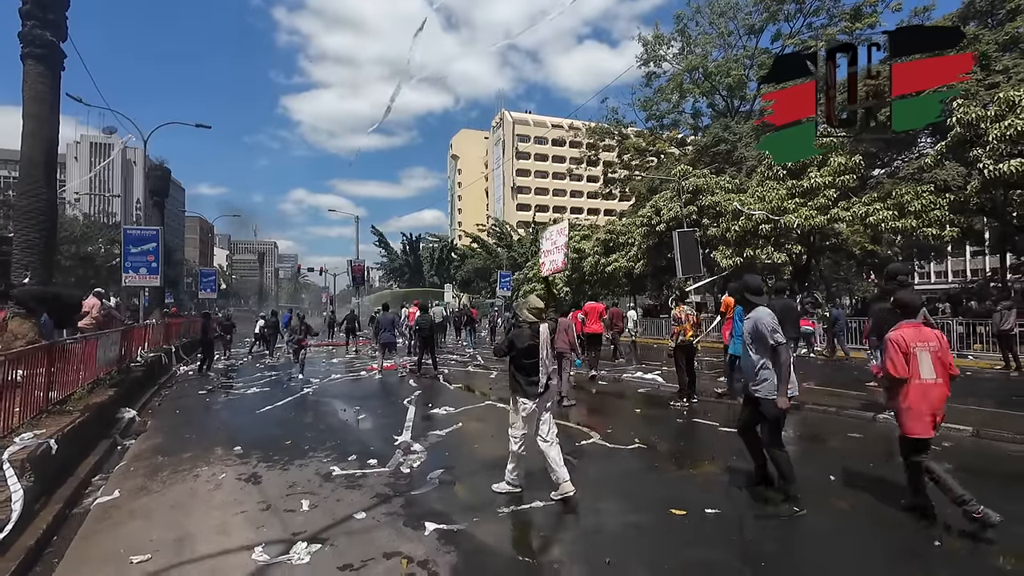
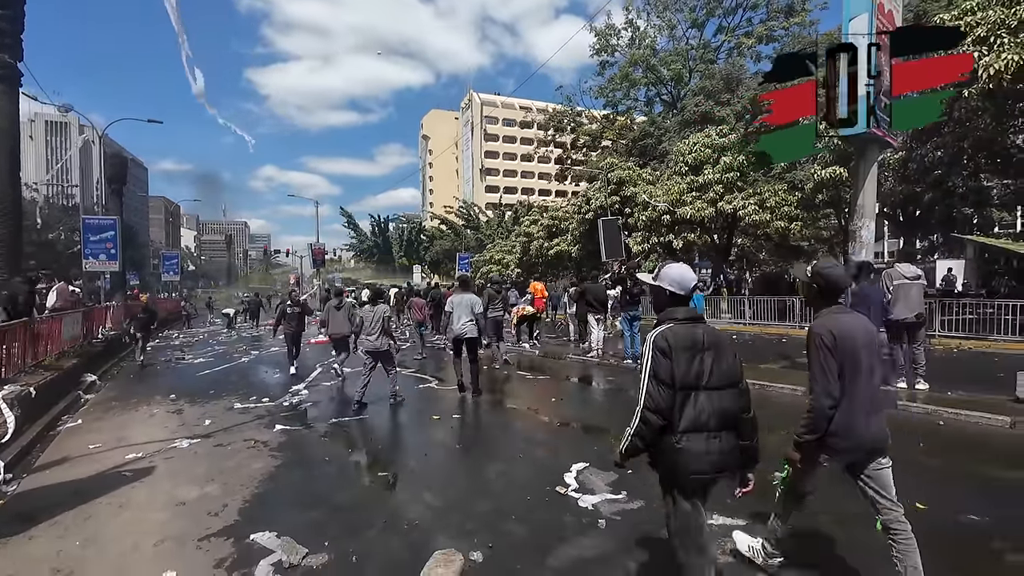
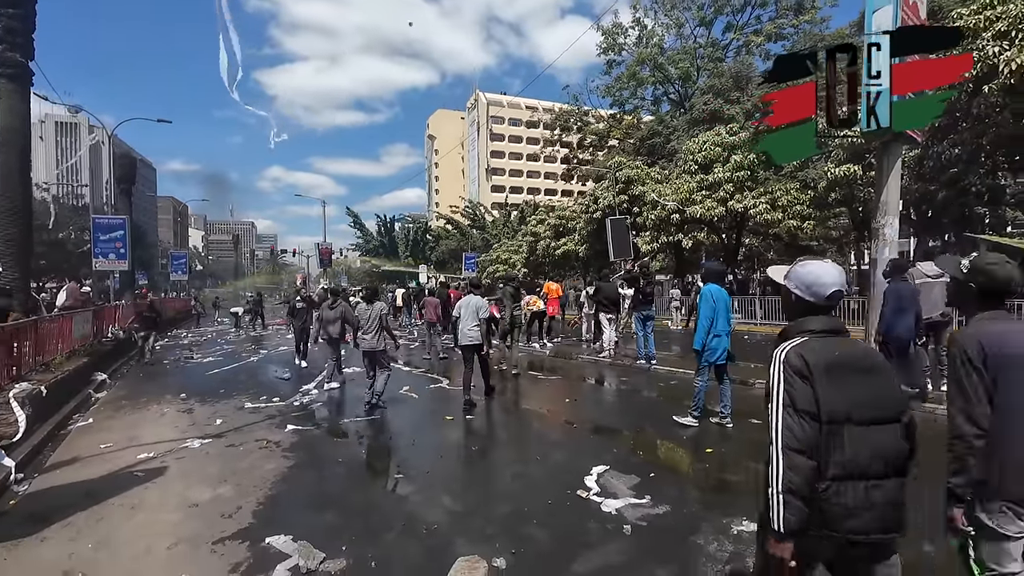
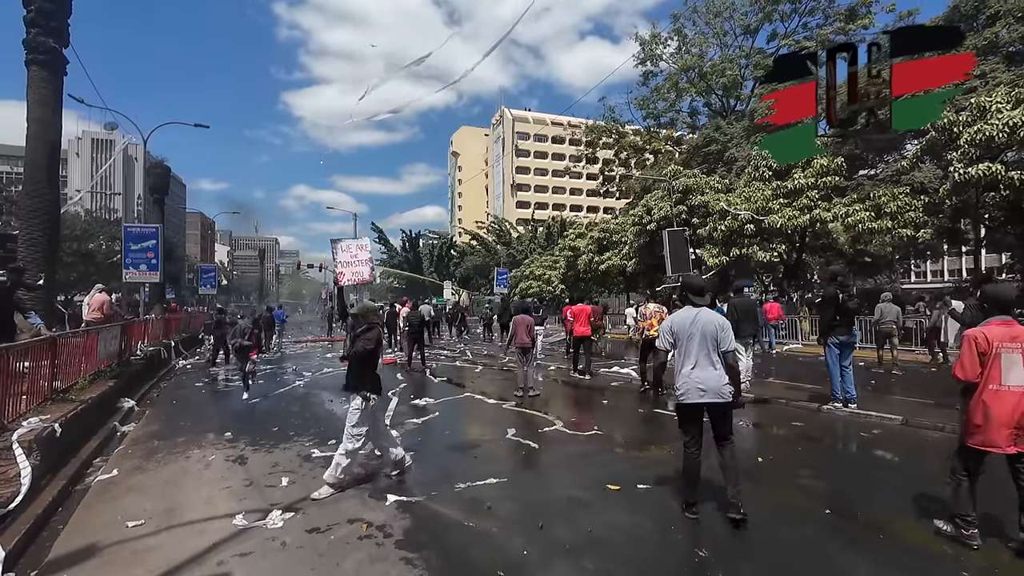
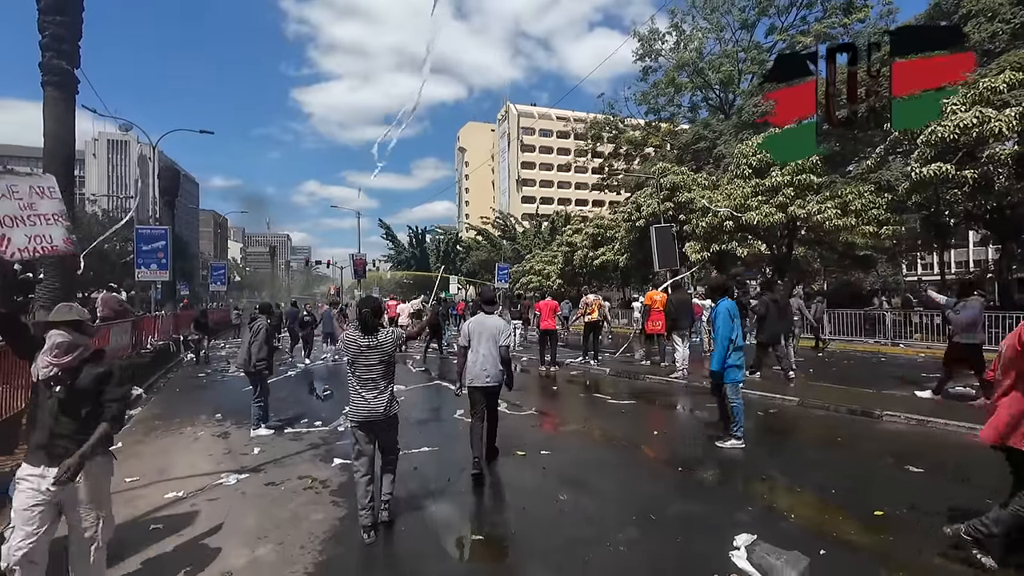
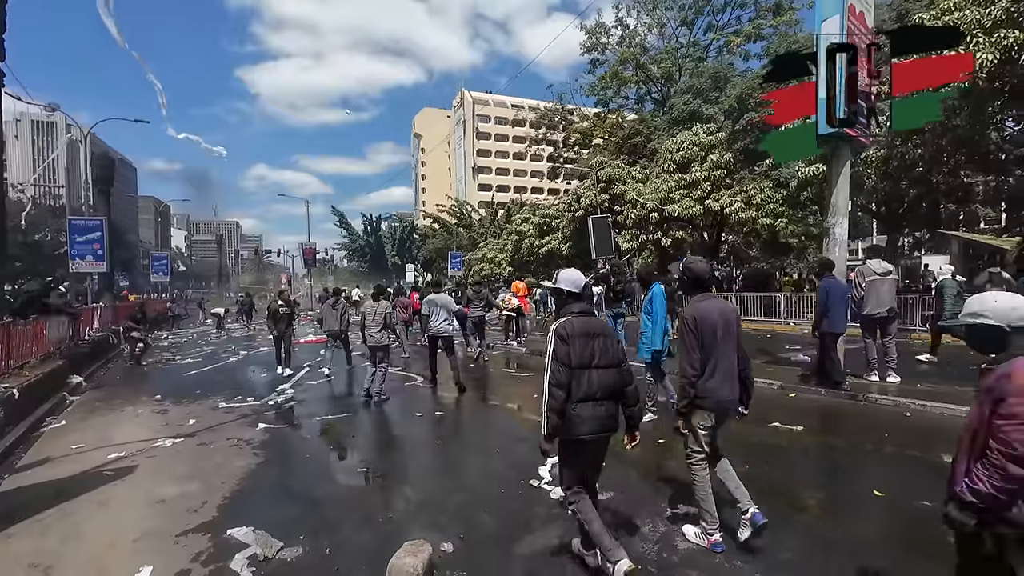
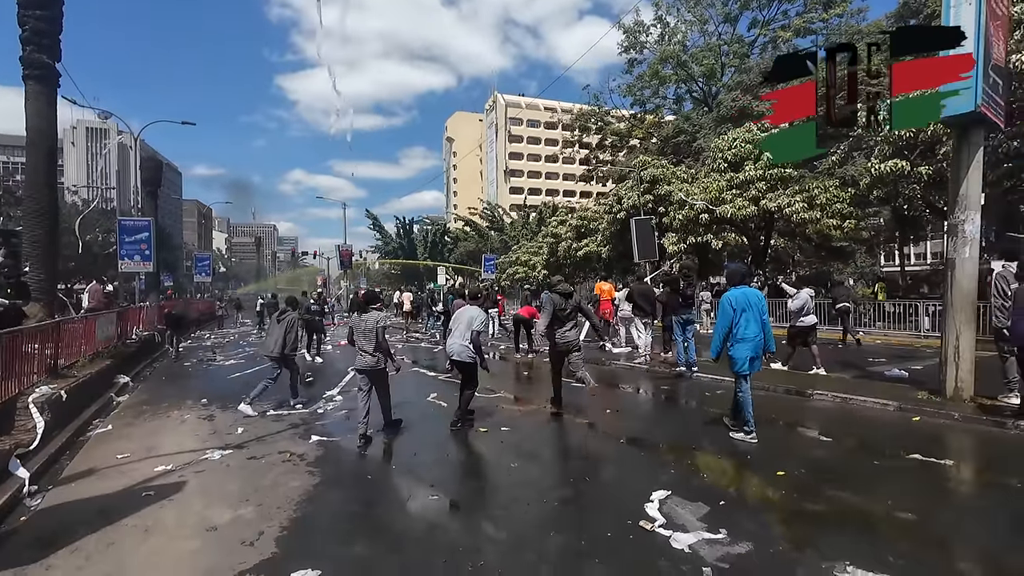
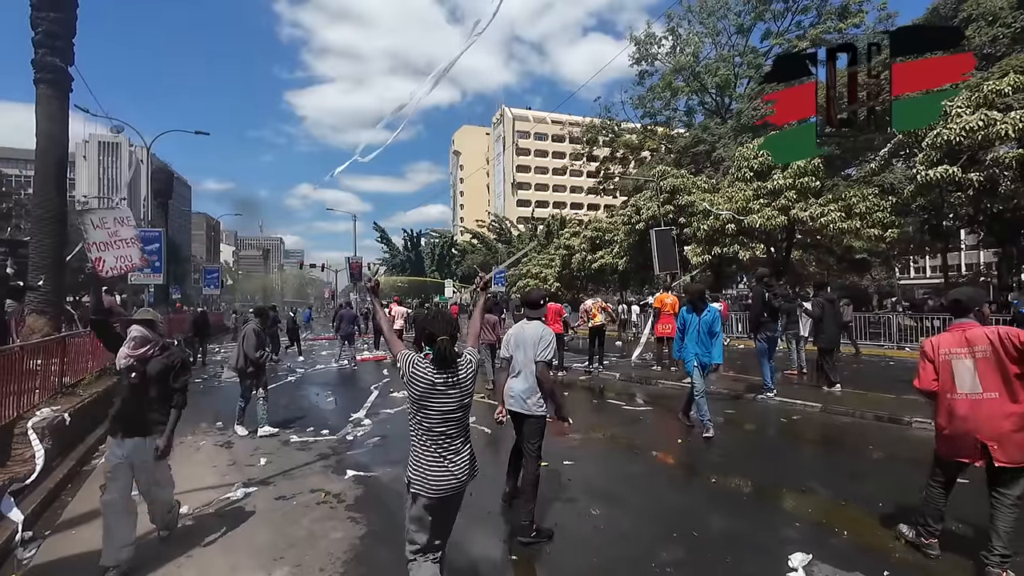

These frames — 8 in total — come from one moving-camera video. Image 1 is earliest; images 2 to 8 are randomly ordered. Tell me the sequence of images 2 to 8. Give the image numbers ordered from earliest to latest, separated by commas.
4, 8, 5, 7, 3, 2, 6
